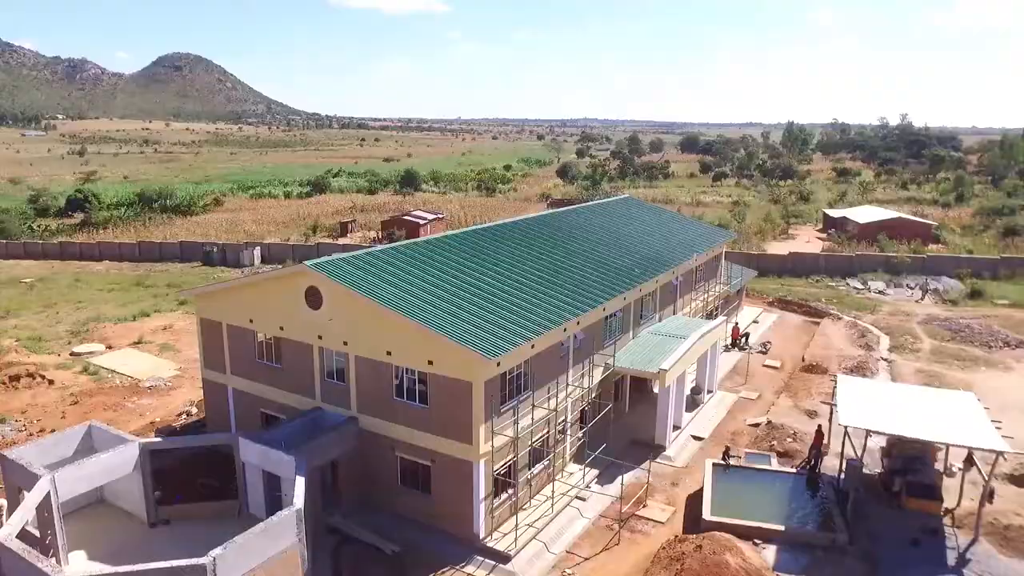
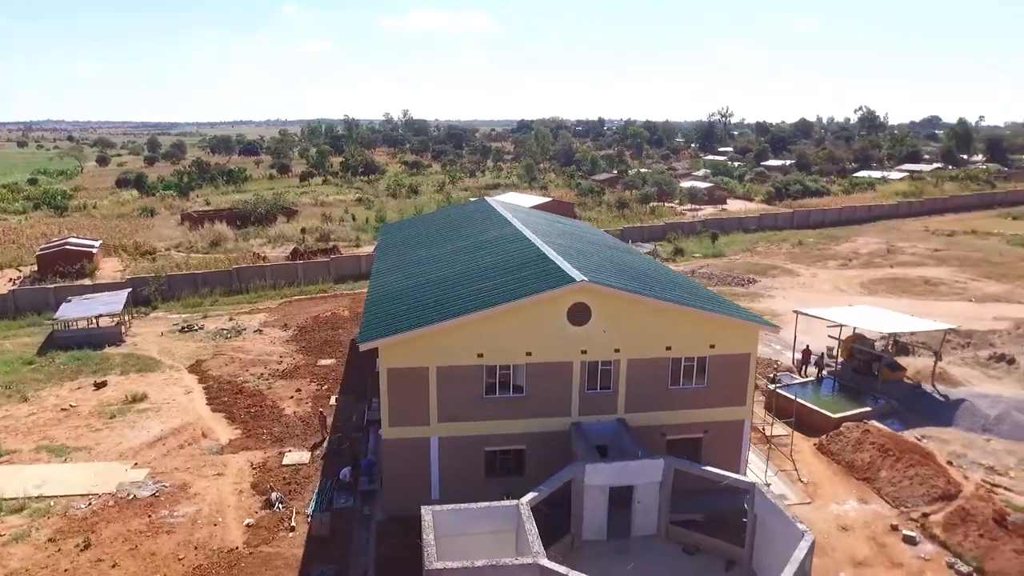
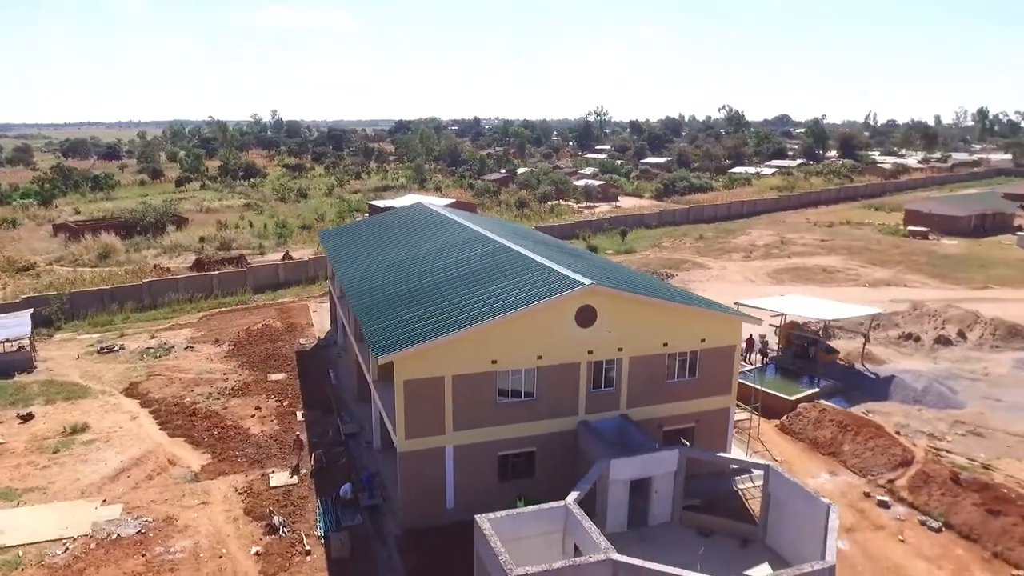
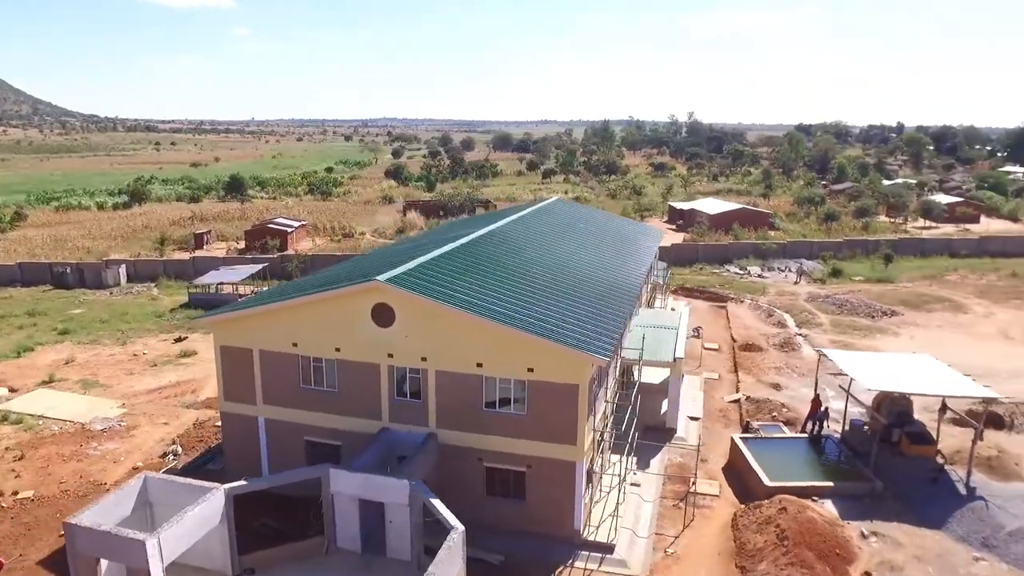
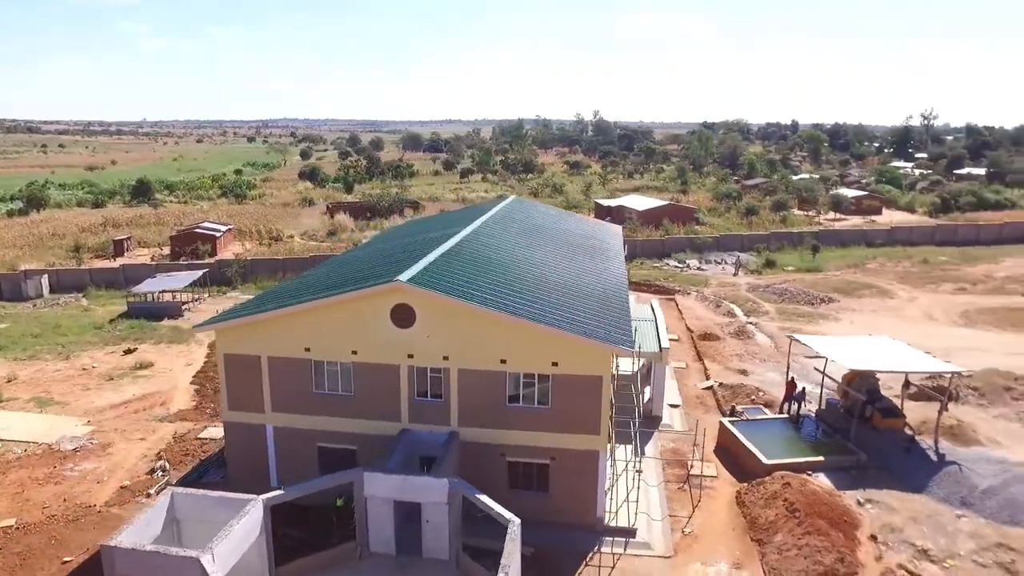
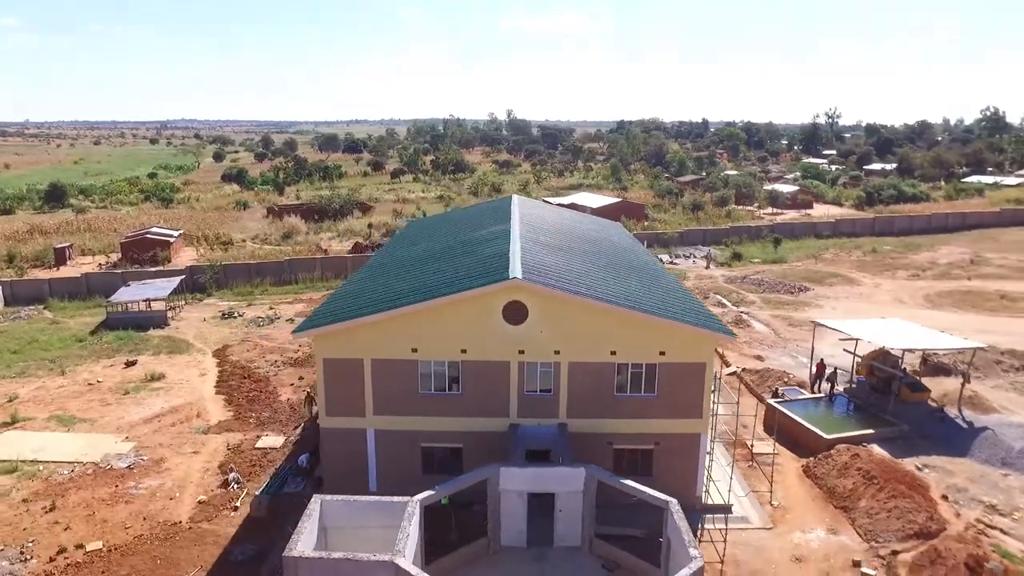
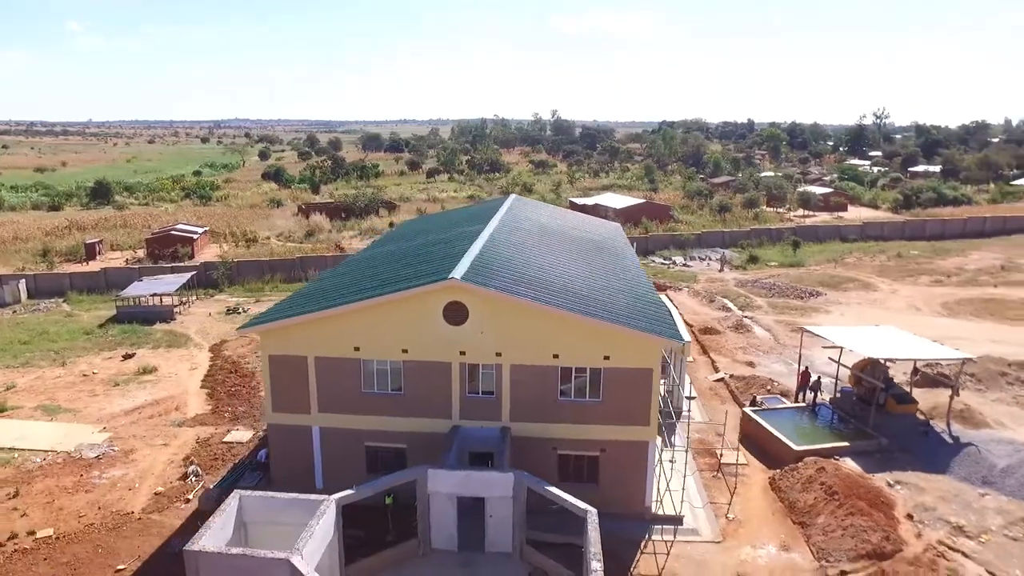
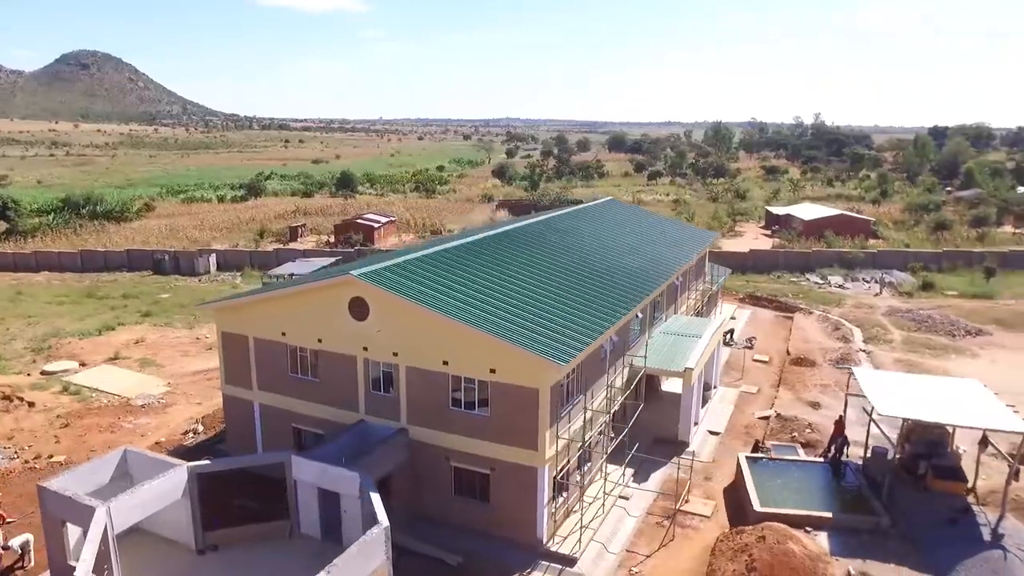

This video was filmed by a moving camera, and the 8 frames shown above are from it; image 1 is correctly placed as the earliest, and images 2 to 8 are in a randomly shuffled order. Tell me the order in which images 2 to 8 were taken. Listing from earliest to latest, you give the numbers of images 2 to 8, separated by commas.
8, 4, 5, 7, 6, 2, 3
